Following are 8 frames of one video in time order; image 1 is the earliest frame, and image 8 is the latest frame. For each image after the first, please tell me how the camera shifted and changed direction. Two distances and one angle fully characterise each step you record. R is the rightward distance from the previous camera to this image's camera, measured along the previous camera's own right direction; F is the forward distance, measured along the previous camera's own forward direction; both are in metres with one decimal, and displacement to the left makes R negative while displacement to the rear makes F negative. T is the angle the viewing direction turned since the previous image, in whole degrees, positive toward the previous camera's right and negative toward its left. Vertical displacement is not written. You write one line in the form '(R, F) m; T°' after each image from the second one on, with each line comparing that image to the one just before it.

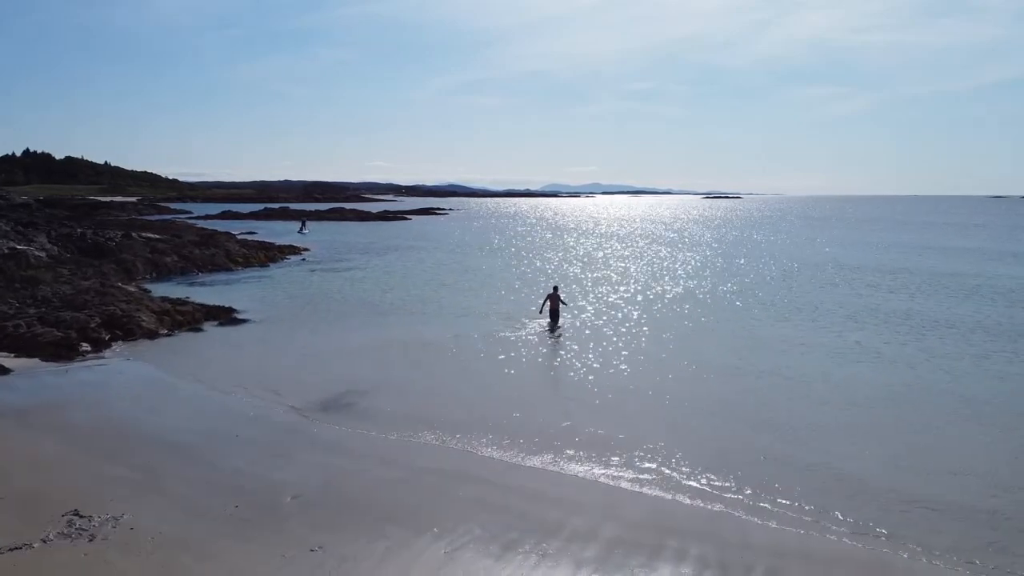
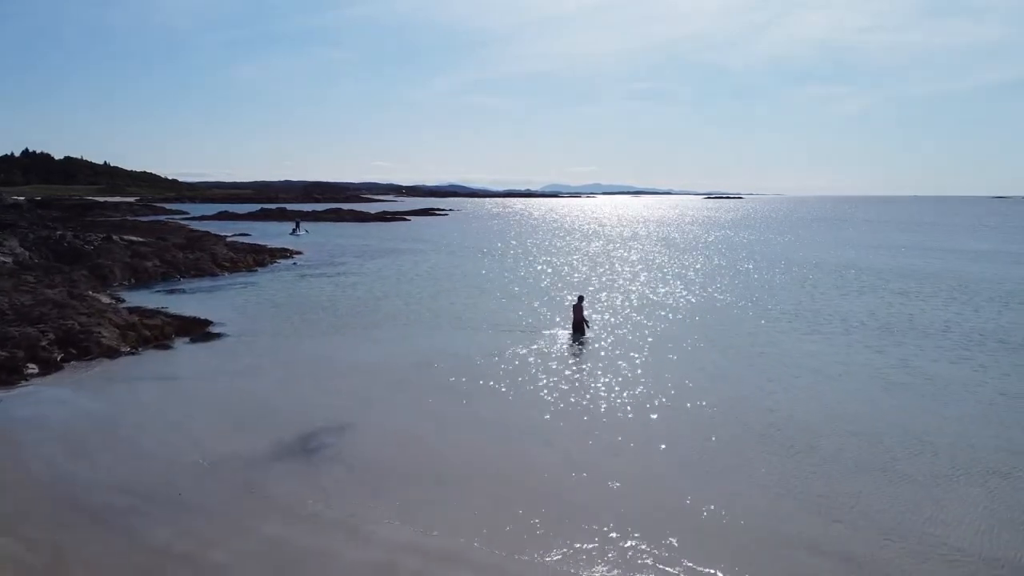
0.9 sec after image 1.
(-0.1, +2.2) m; 0°
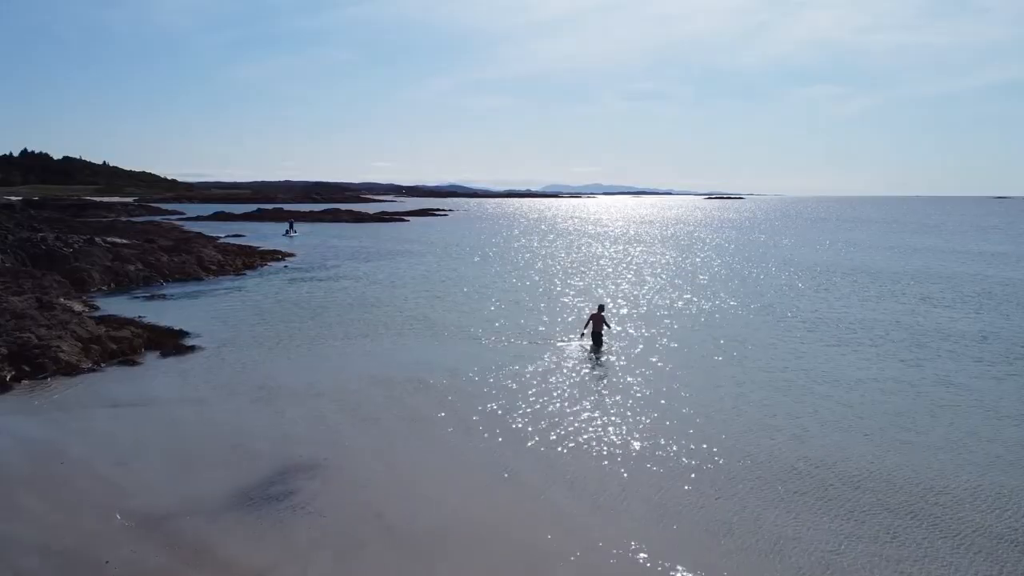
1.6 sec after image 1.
(0.0, +1.8) m; 0°
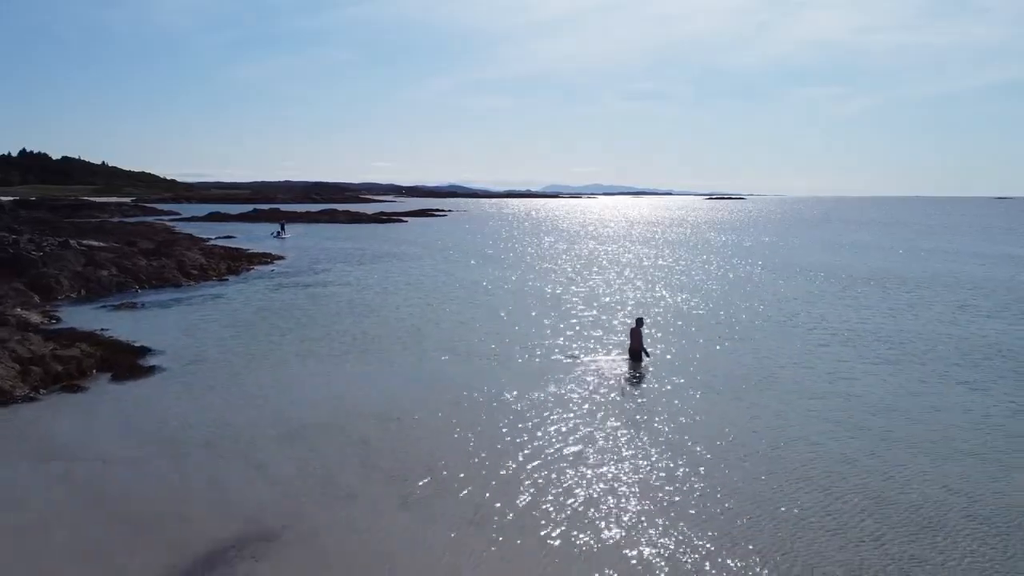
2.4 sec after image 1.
(-0.1, +2.4) m; 0°
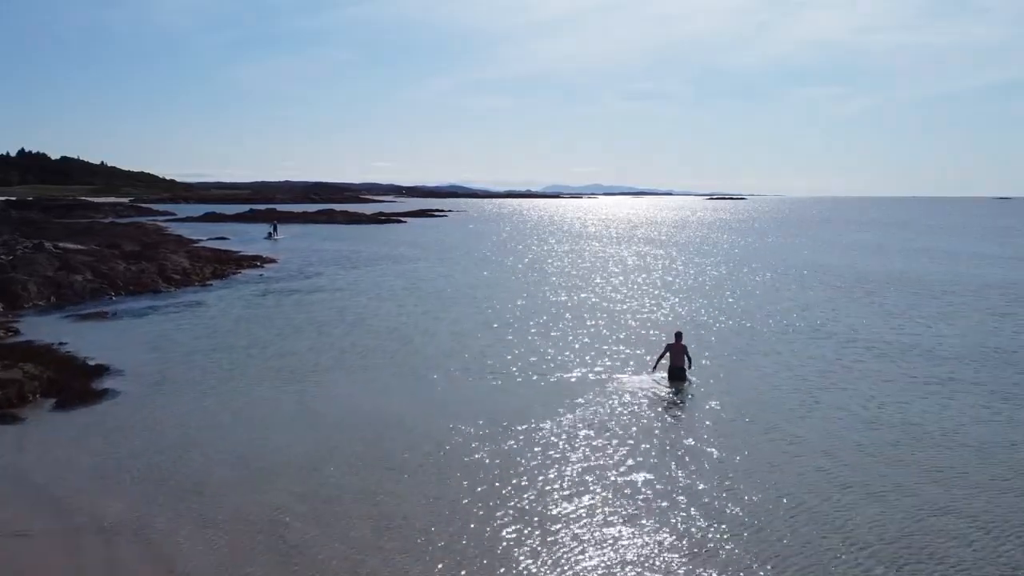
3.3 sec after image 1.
(-0.1, +2.2) m; 0°
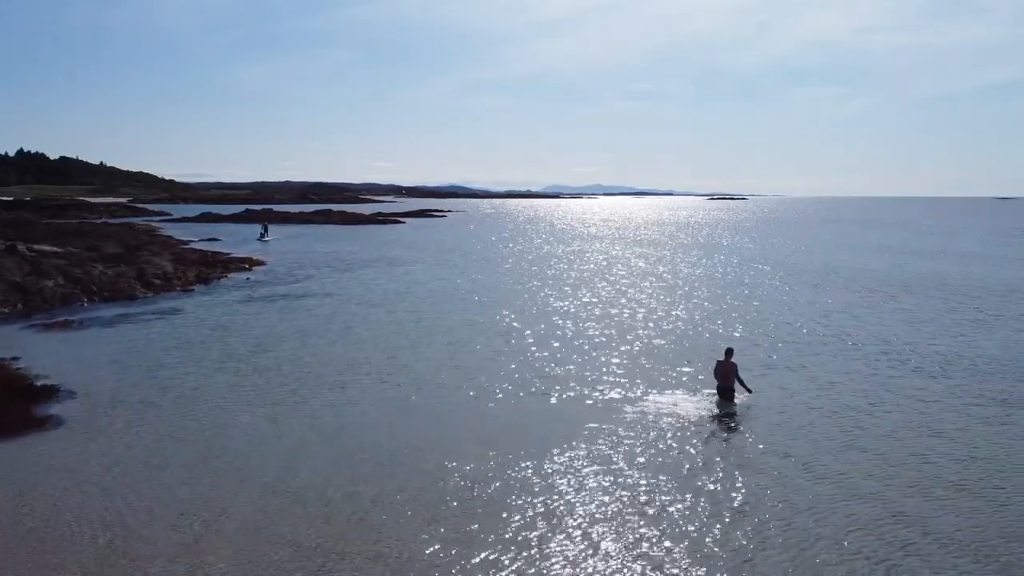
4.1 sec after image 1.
(0.0, +1.9) m; 0°
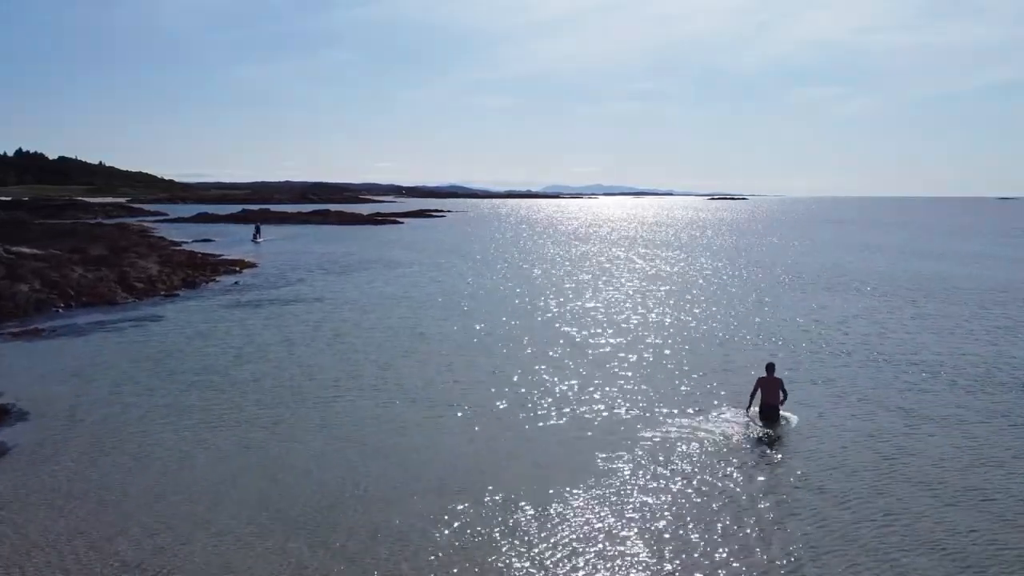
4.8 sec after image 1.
(0.0, +1.5) m; 0°
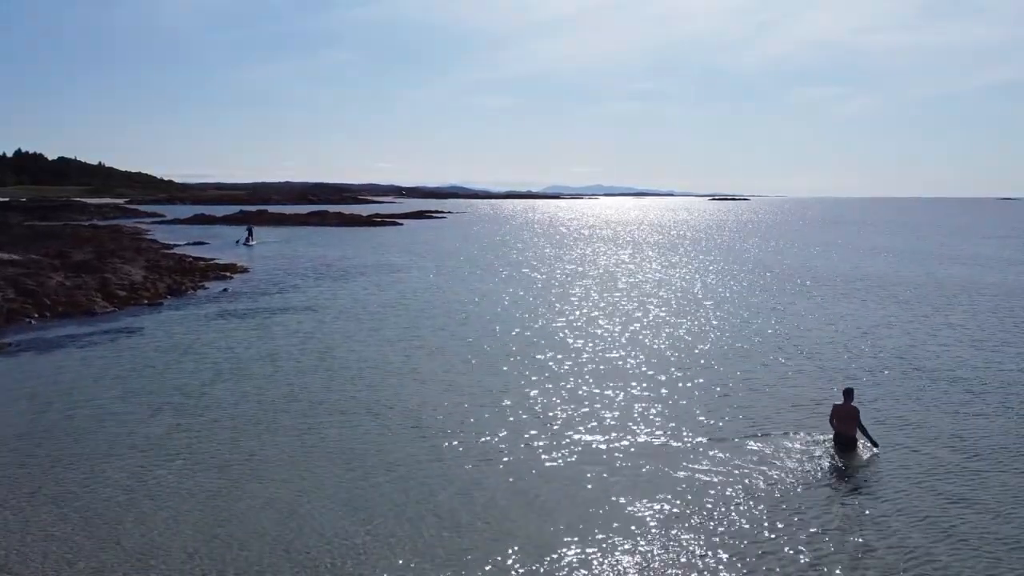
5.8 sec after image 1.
(-0.1, +1.7) m; 0°
